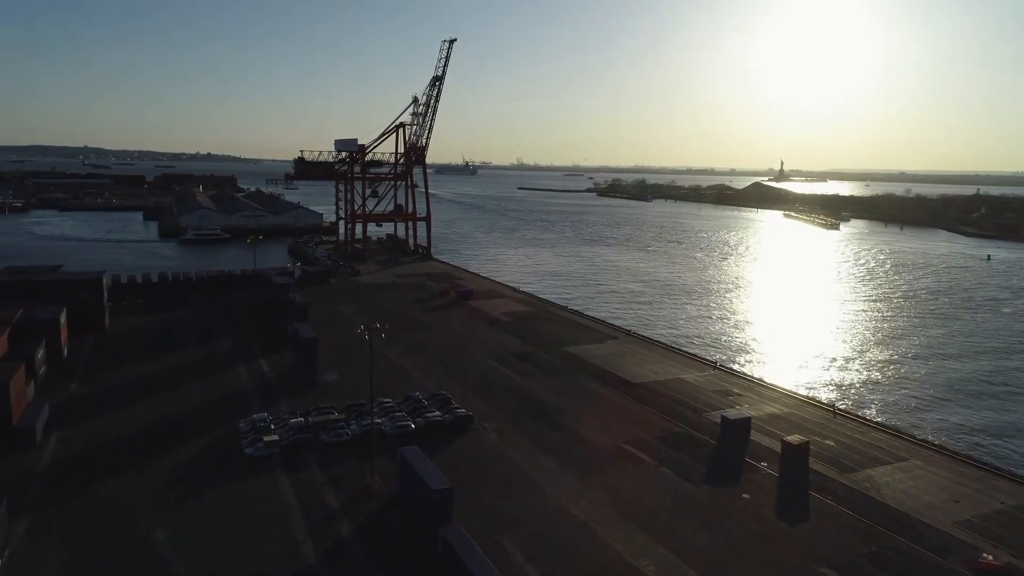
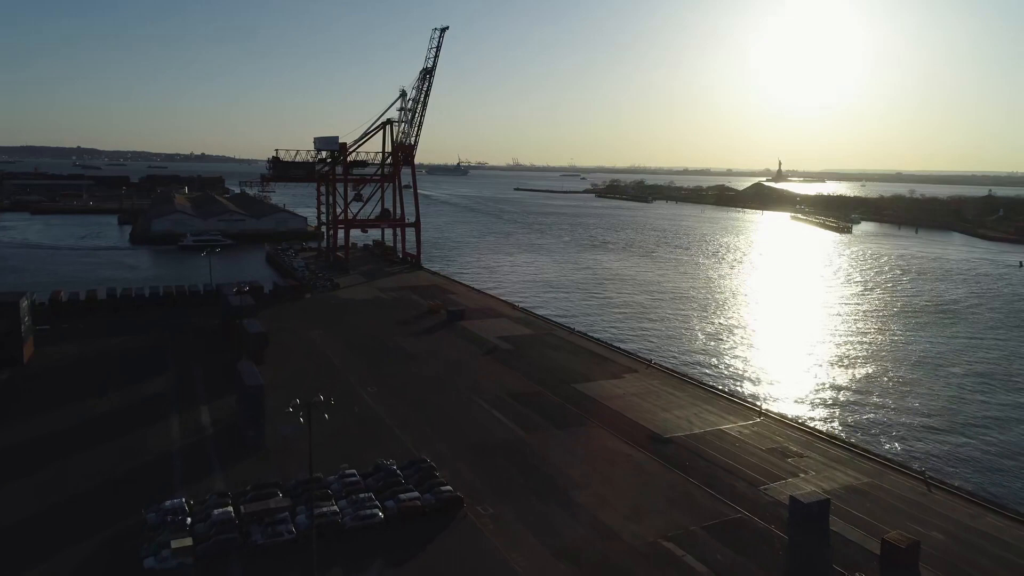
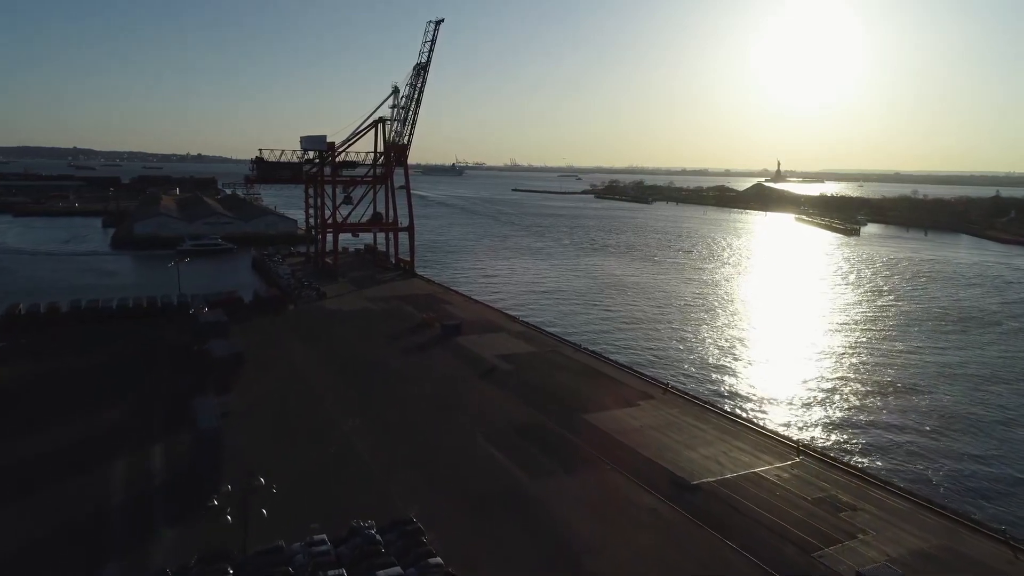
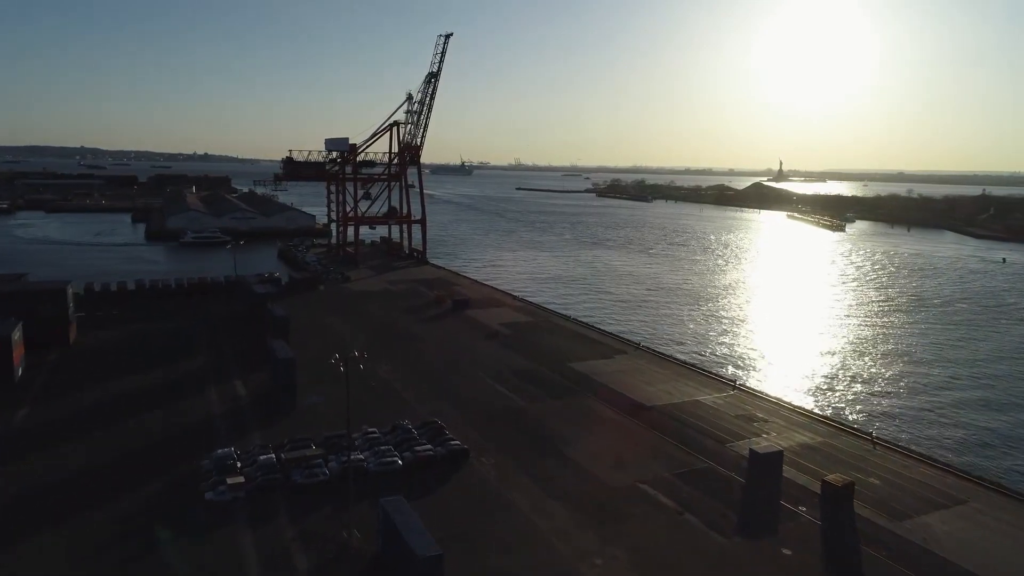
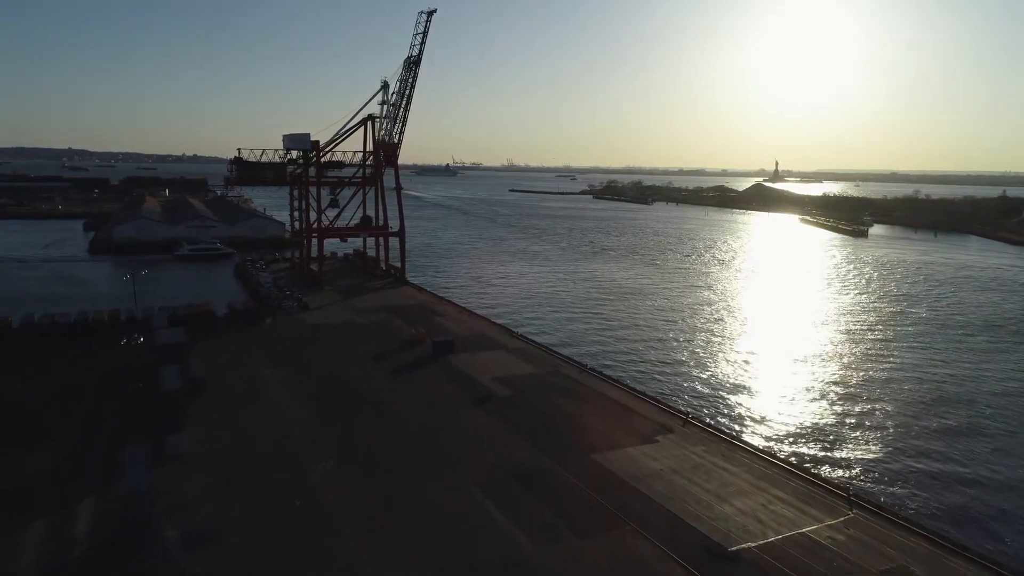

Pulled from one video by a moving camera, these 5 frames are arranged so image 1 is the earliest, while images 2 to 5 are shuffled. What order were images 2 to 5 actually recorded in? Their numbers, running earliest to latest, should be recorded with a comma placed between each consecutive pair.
4, 2, 3, 5
